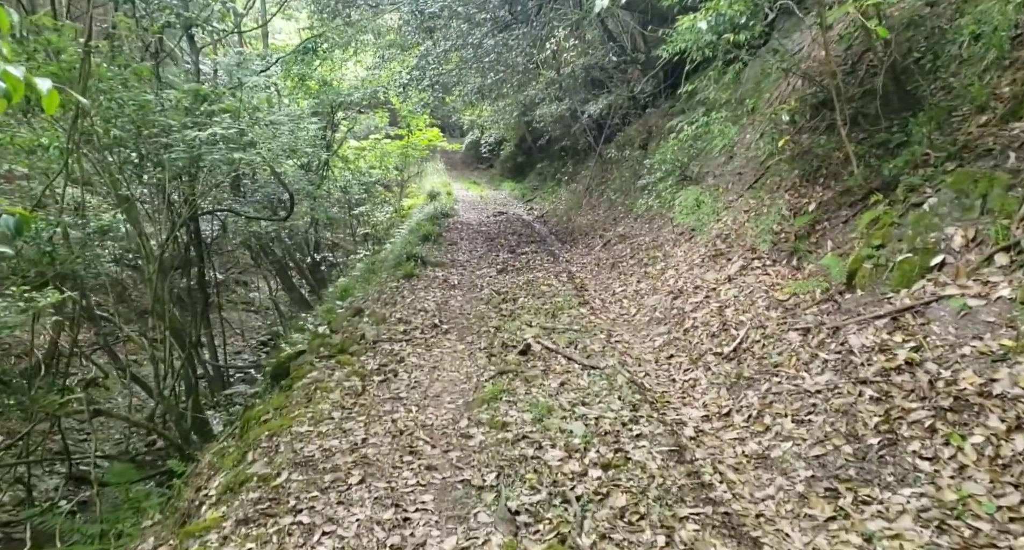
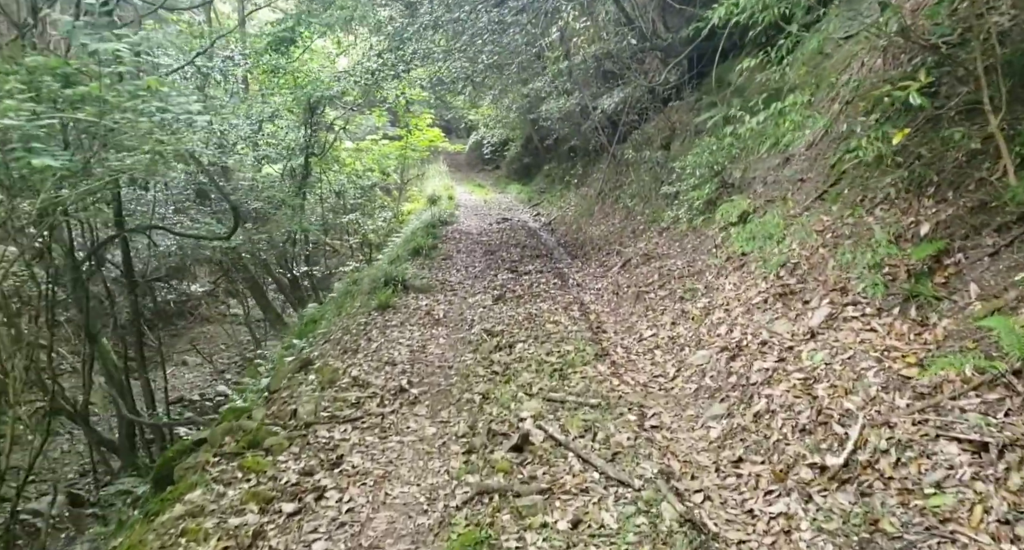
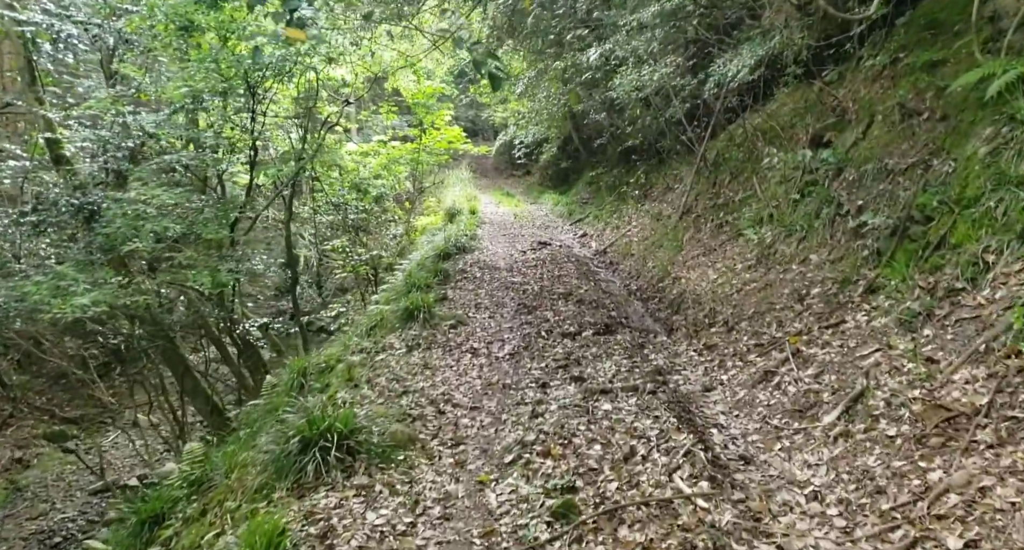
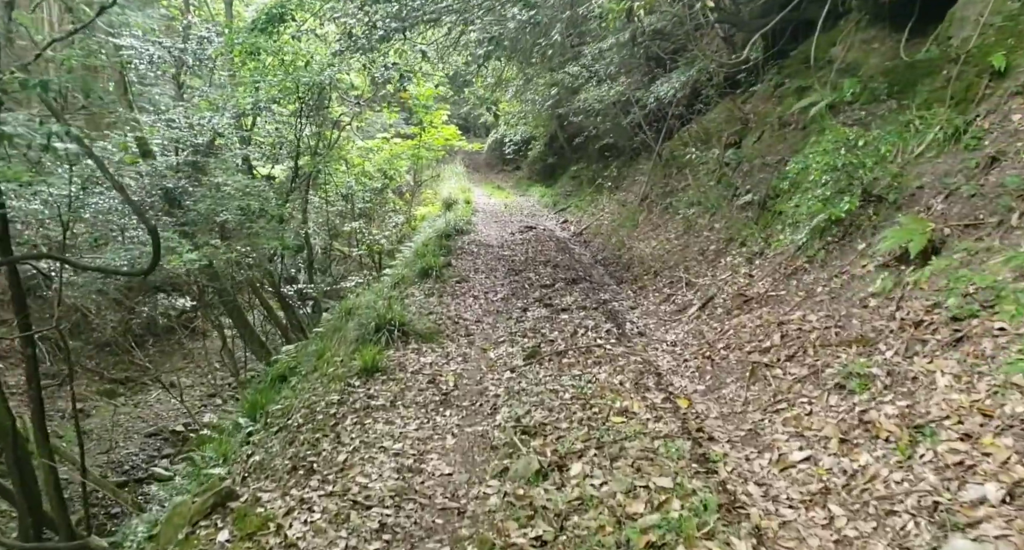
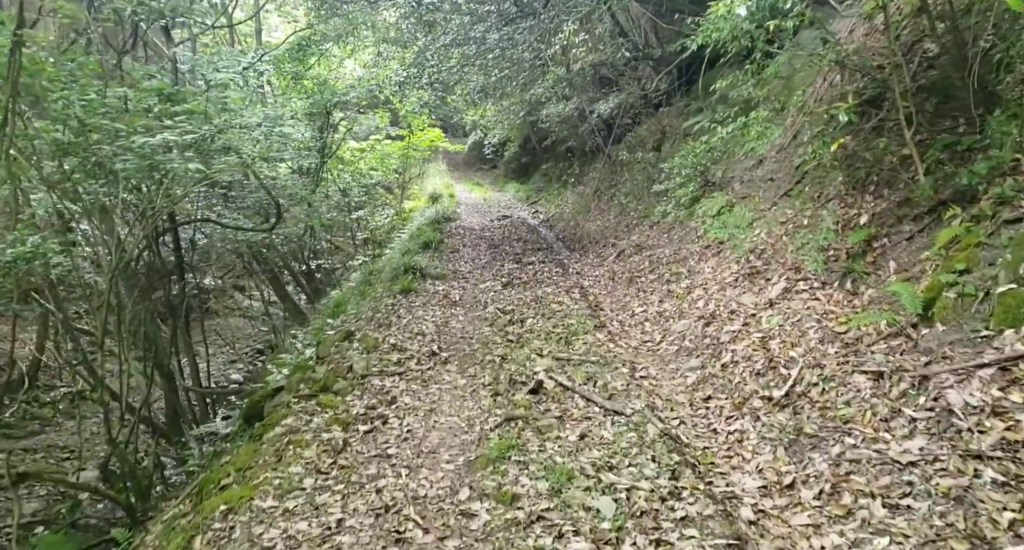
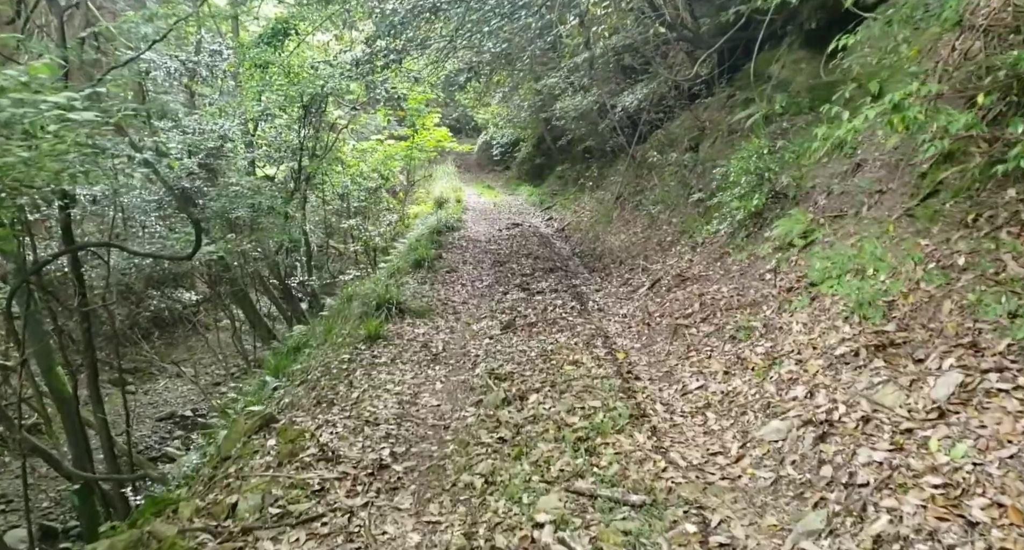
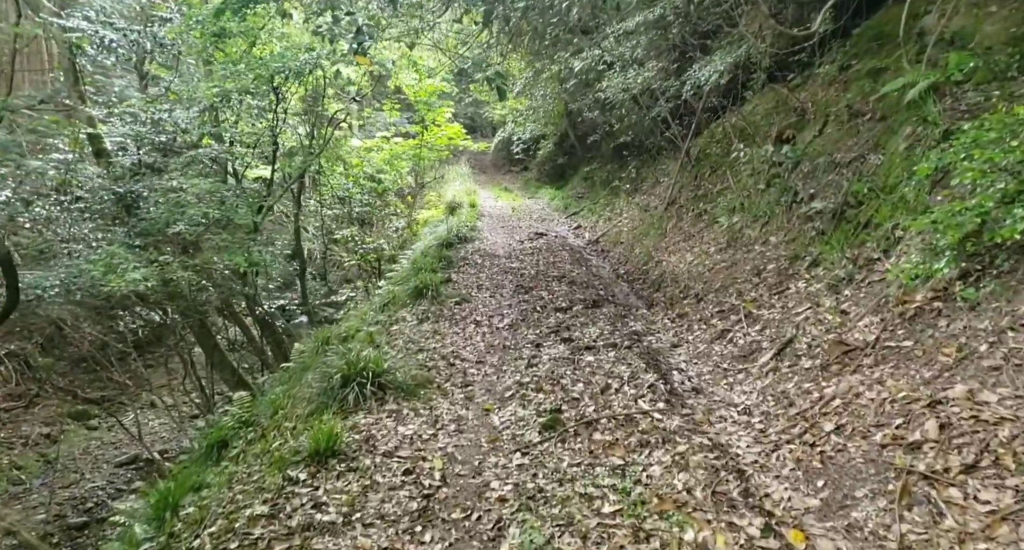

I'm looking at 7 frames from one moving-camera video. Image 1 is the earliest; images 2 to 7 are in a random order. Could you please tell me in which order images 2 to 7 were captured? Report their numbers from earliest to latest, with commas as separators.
5, 2, 6, 4, 7, 3
